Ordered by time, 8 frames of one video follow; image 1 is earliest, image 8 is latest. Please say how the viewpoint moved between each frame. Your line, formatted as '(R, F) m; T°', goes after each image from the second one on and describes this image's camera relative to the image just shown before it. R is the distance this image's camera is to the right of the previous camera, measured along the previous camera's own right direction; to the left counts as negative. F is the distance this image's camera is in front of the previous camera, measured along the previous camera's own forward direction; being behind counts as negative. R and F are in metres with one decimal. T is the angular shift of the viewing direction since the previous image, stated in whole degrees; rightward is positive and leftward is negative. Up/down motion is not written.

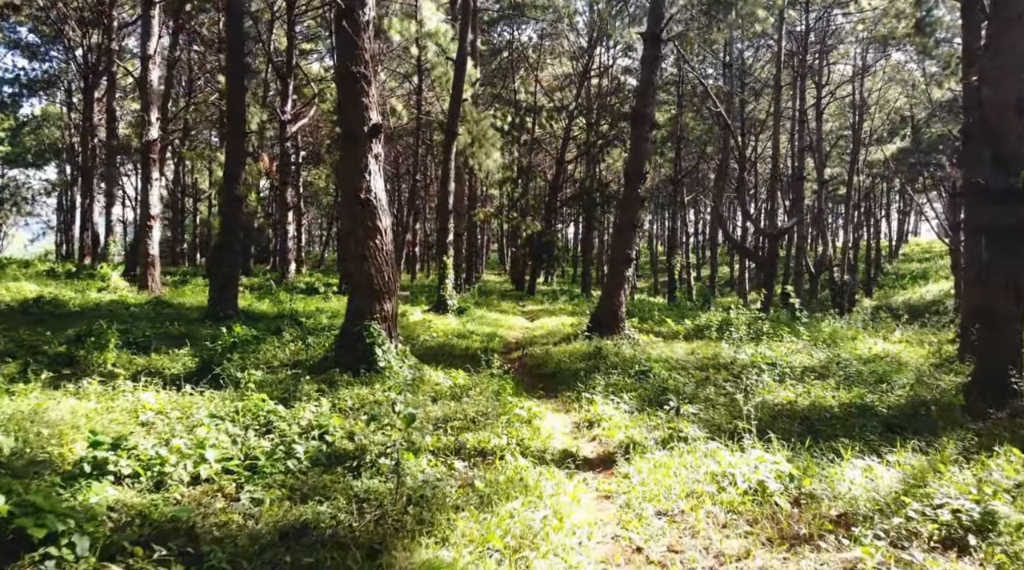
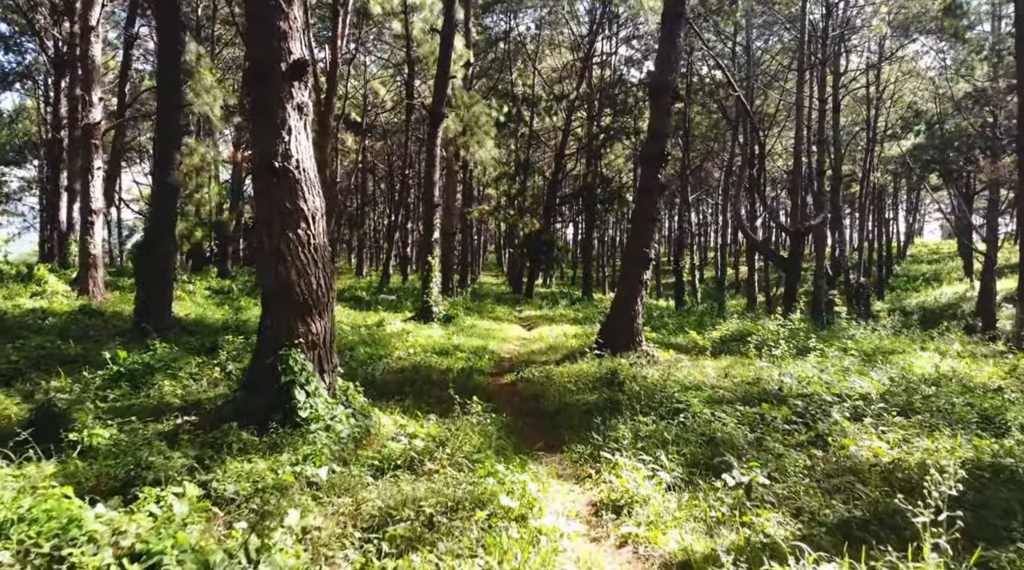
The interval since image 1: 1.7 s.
(+0.1, +2.5) m; 0°
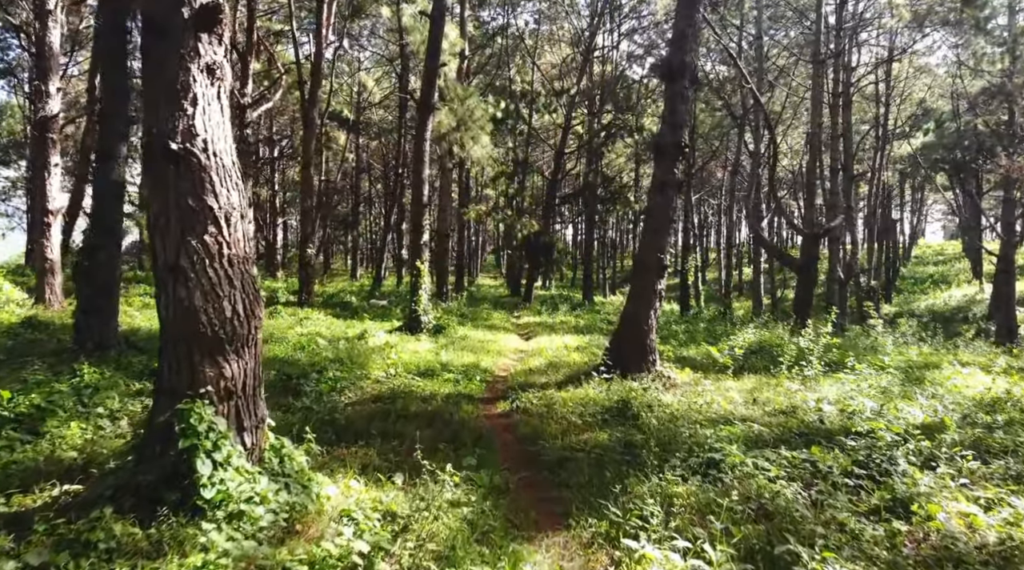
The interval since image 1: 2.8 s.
(+0.1, +1.5) m; 0°
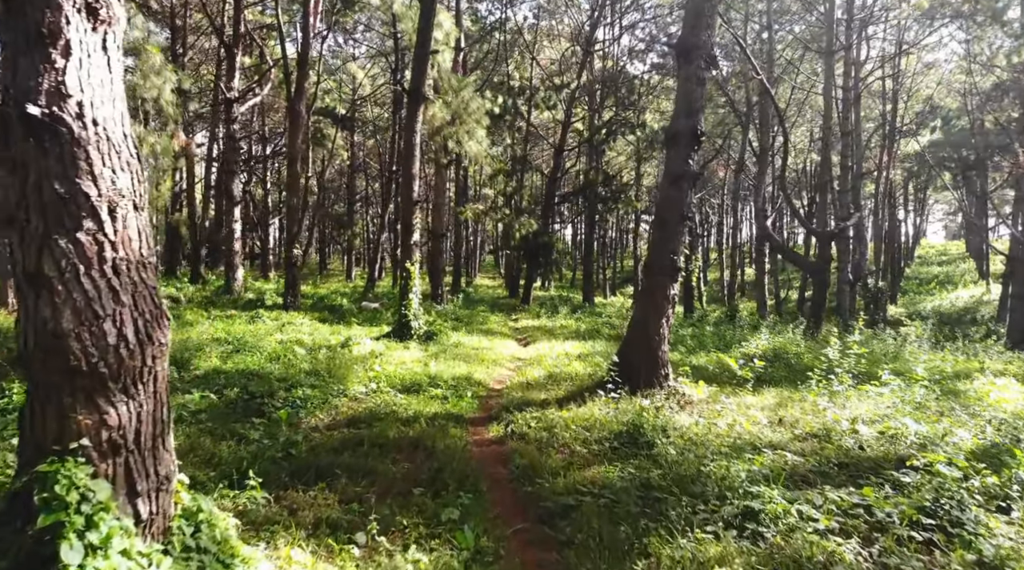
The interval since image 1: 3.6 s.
(0.0, +1.0) m; 0°
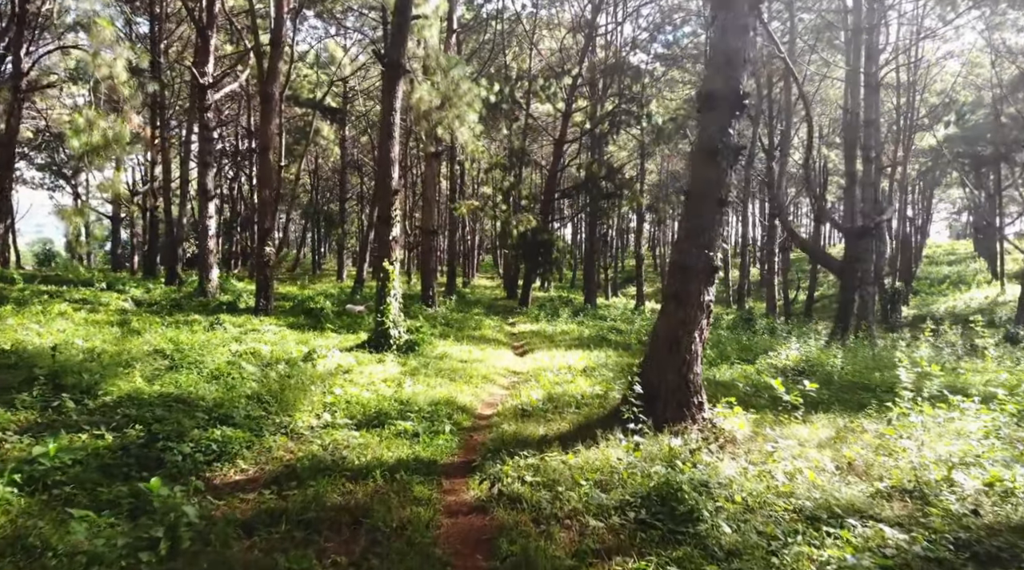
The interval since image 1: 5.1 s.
(+0.1, +1.9) m; 0°
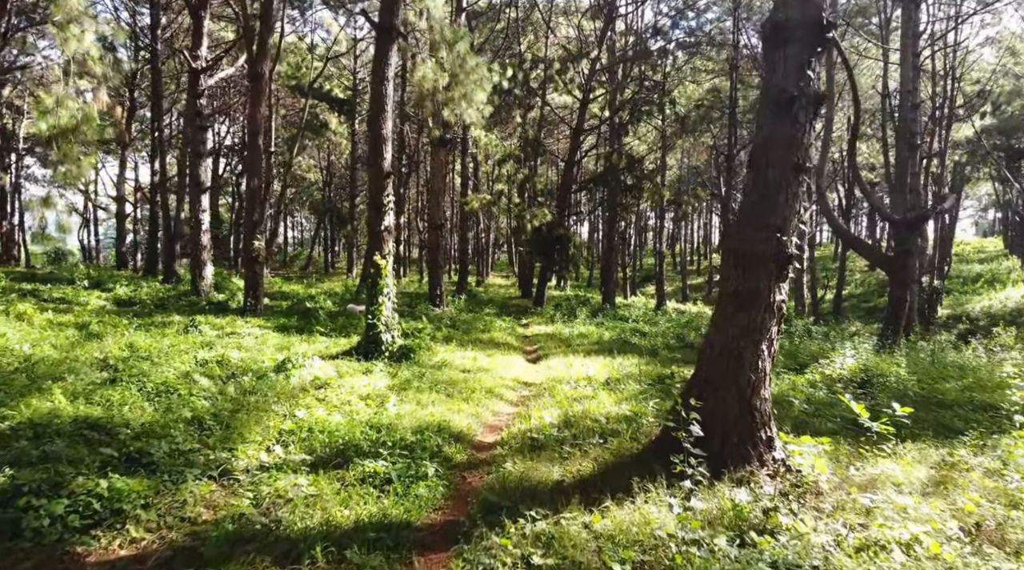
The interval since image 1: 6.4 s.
(+0.1, +1.7) m; -1°
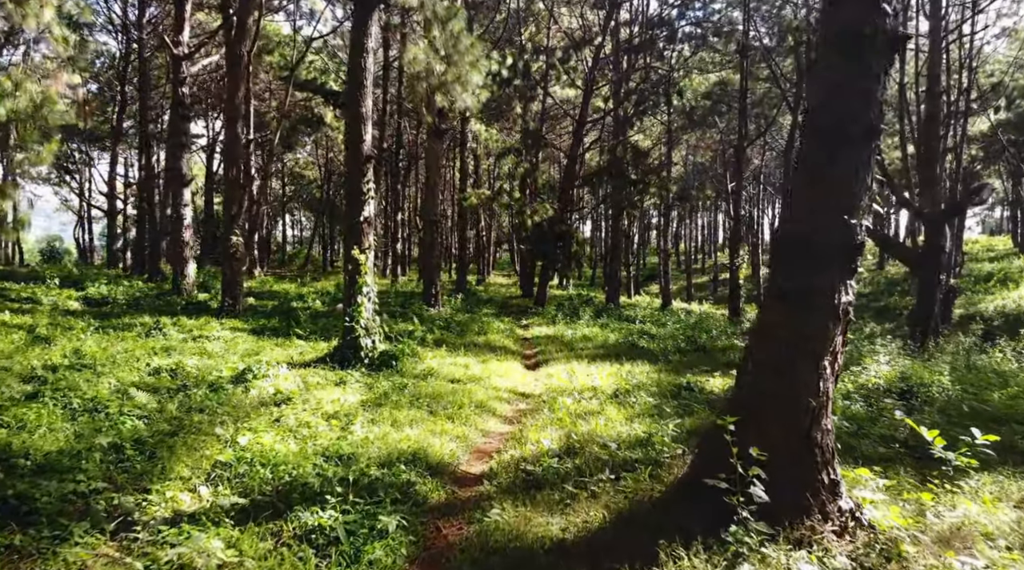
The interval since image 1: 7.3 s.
(+0.1, +1.2) m; 0°
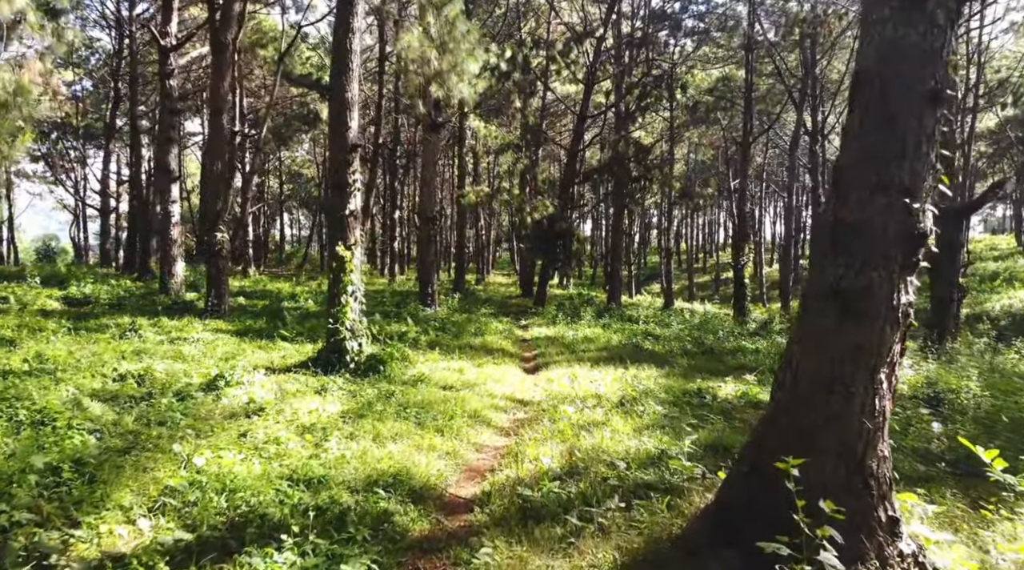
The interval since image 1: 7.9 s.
(0.0, +0.7) m; 0°
